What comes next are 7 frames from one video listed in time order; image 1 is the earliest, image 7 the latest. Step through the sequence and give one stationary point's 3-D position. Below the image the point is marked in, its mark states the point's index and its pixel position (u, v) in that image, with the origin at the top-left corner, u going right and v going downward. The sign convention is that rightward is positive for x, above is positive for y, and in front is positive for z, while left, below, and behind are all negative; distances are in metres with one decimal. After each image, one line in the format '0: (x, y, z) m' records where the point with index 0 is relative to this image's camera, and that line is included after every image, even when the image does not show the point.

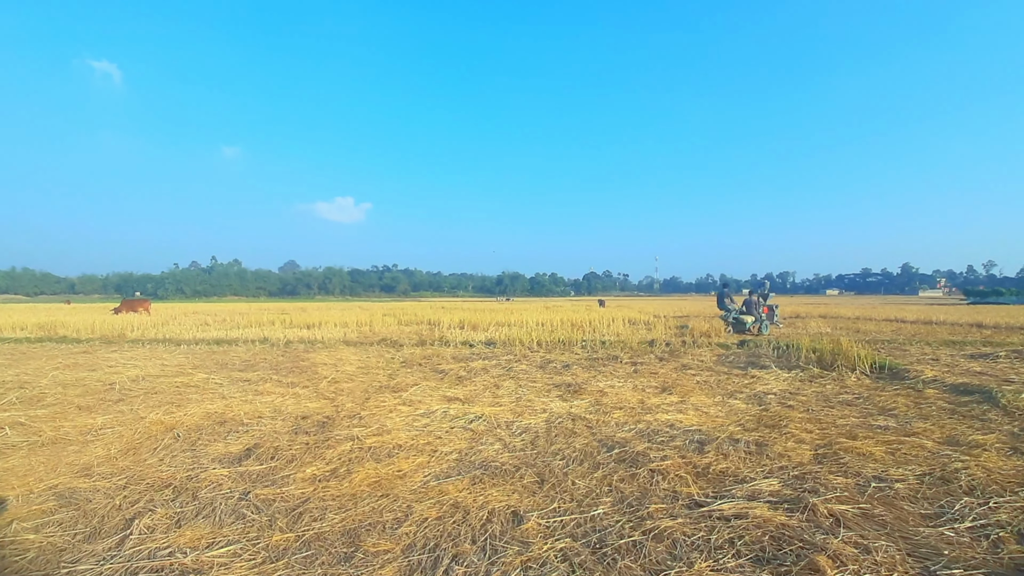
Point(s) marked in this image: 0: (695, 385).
0: (+2.6, -1.4, +7.2) m
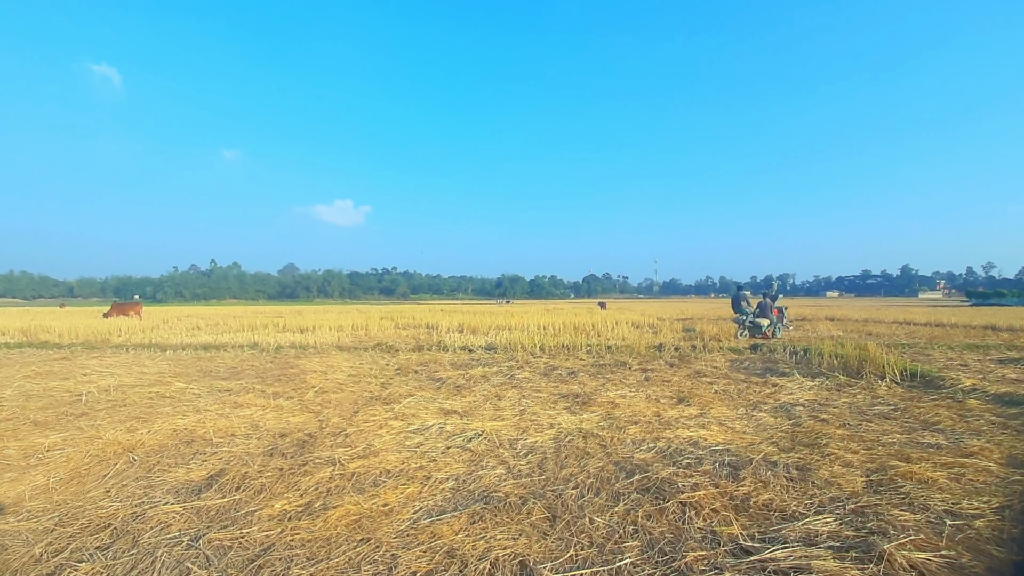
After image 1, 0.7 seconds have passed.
0: (+2.7, -1.4, +6.7) m
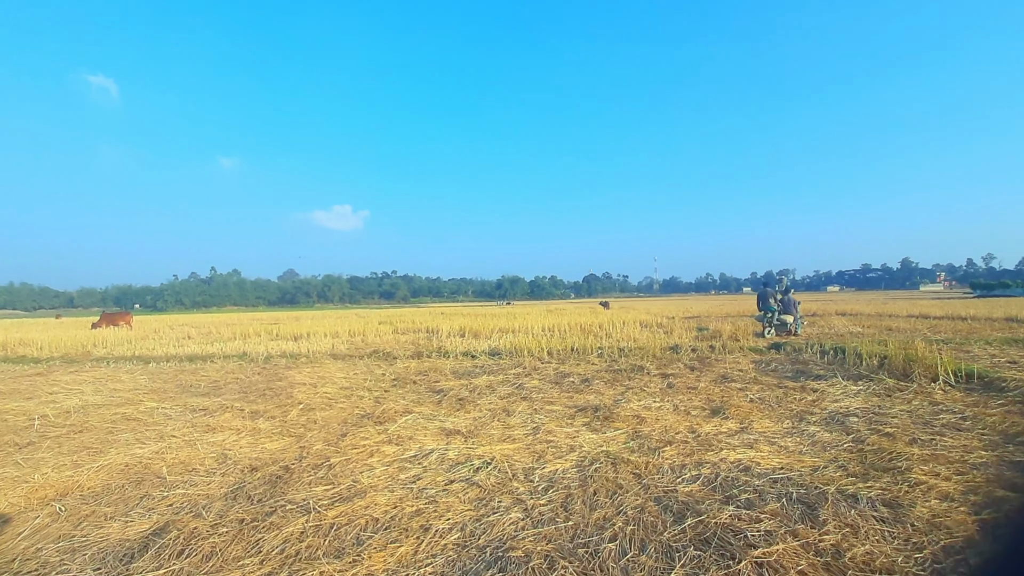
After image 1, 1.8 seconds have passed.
0: (+2.8, -1.4, +5.9) m
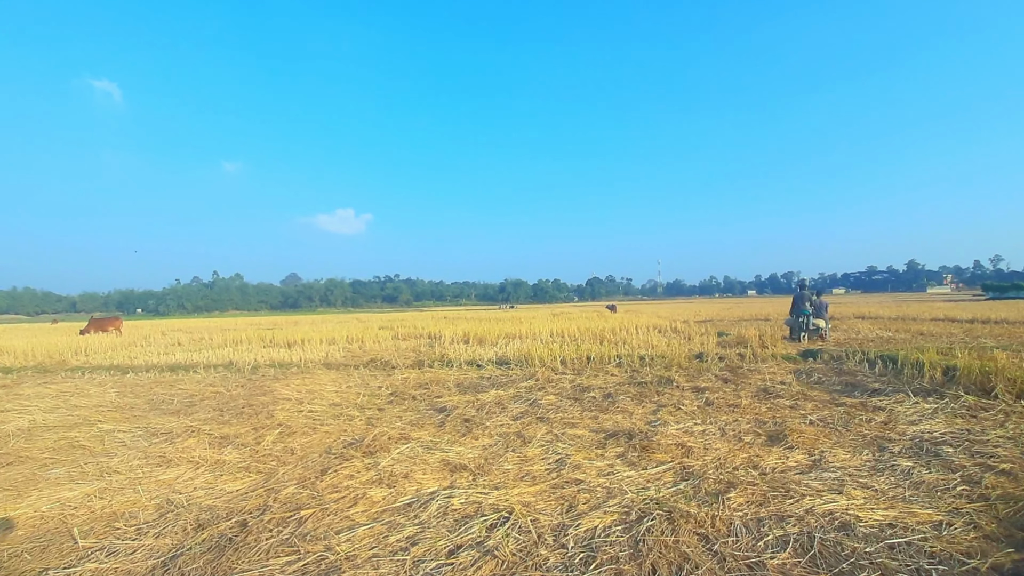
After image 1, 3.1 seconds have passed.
0: (+2.9, -1.4, +4.9) m
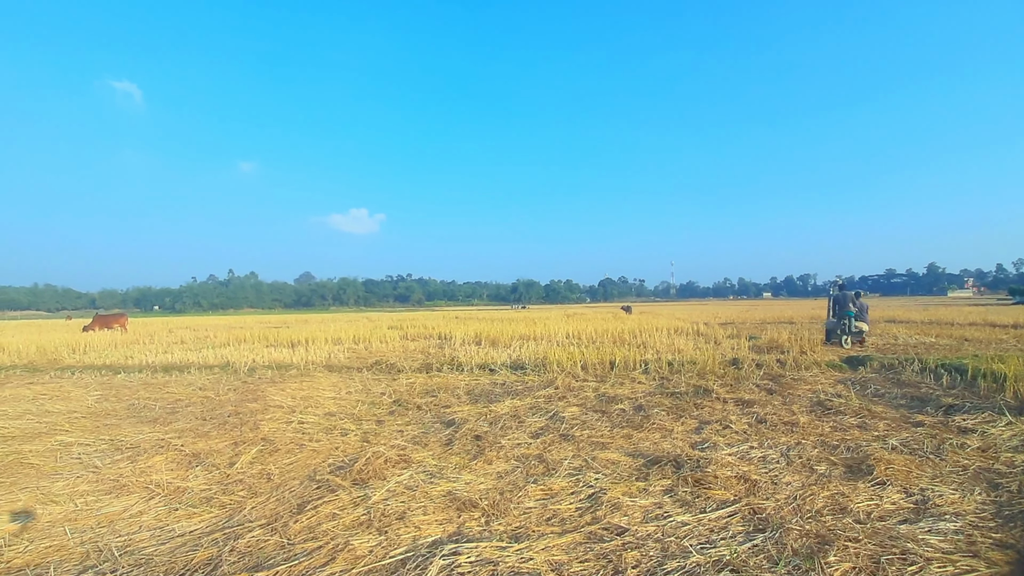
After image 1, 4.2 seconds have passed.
0: (+3.1, -1.4, +4.1) m
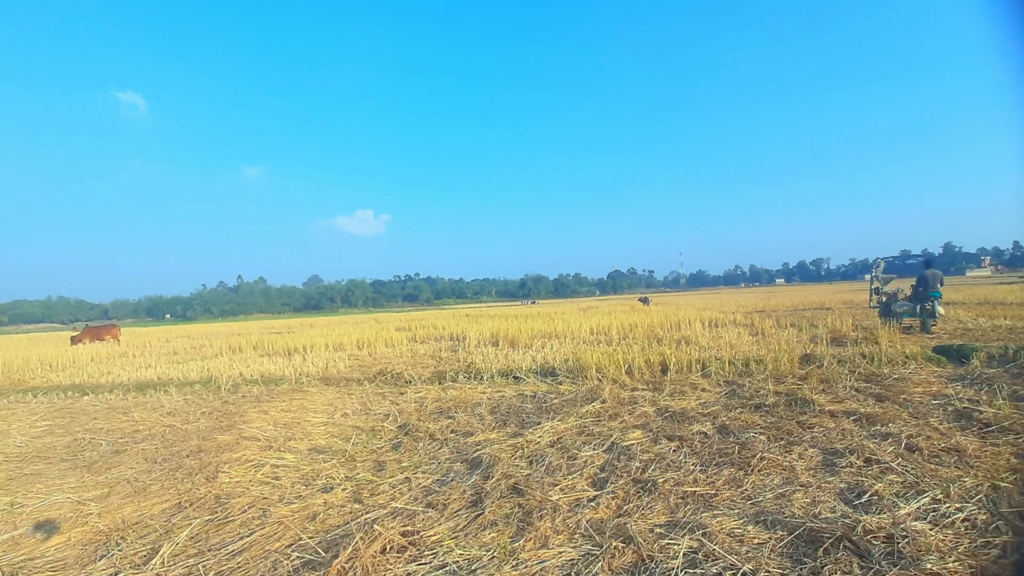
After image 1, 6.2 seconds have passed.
0: (+3.5, -1.2, +2.6) m
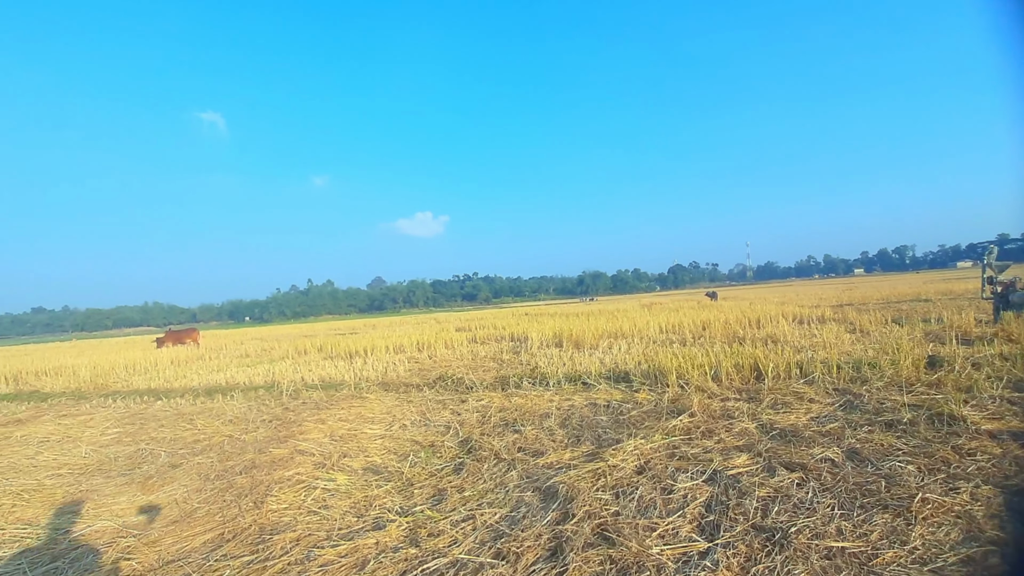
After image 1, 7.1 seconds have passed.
0: (+3.8, -1.1, +1.5) m
